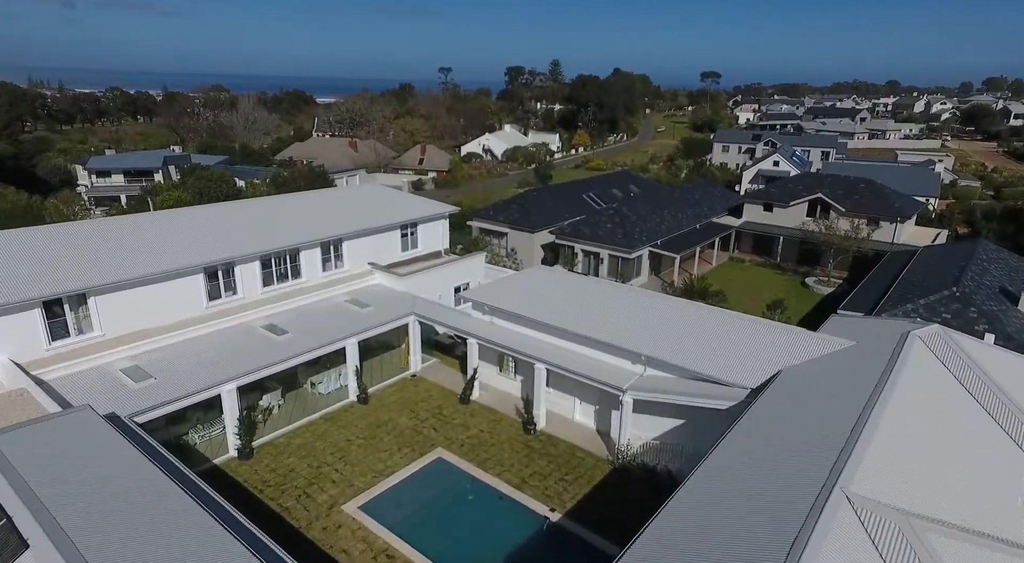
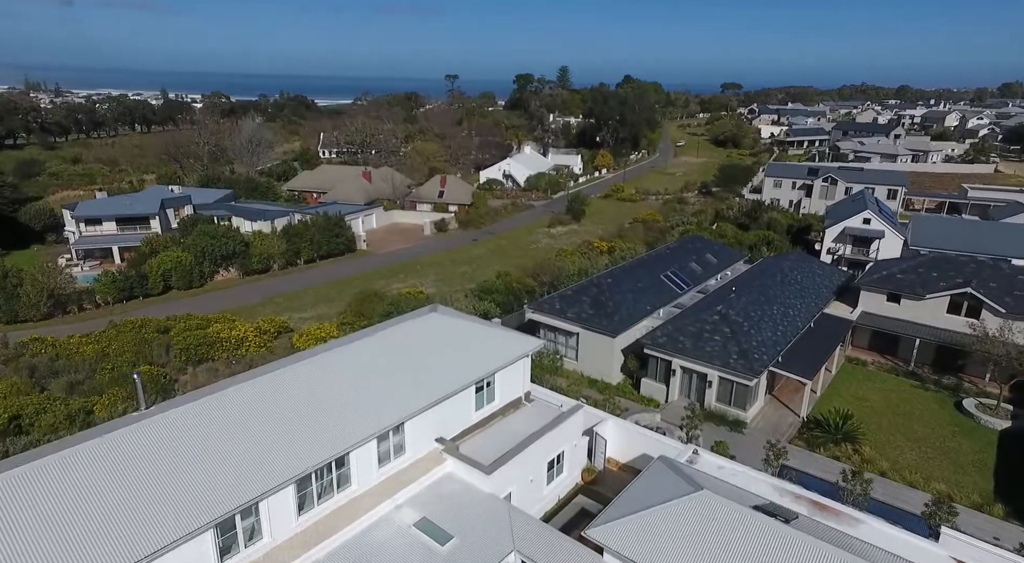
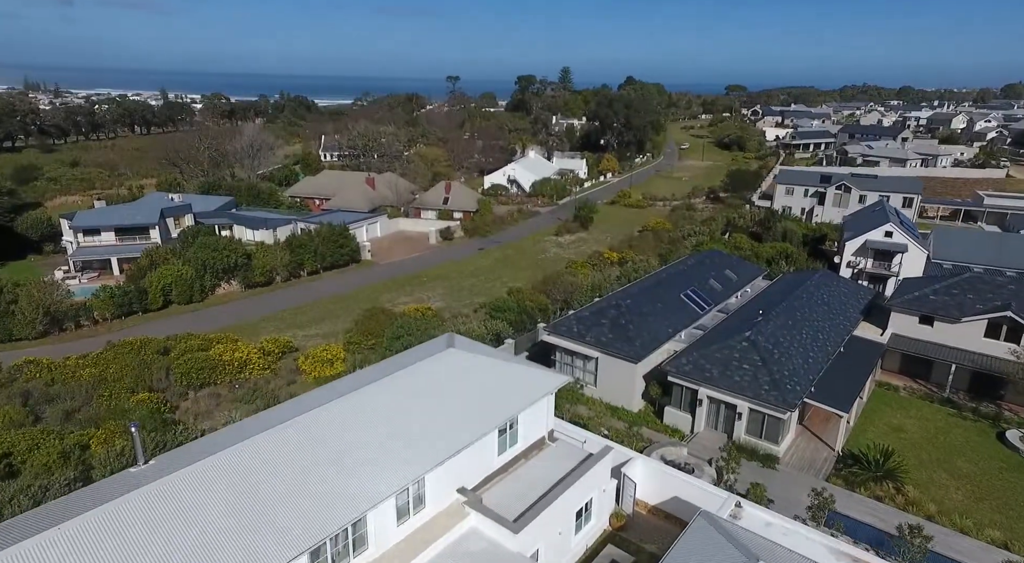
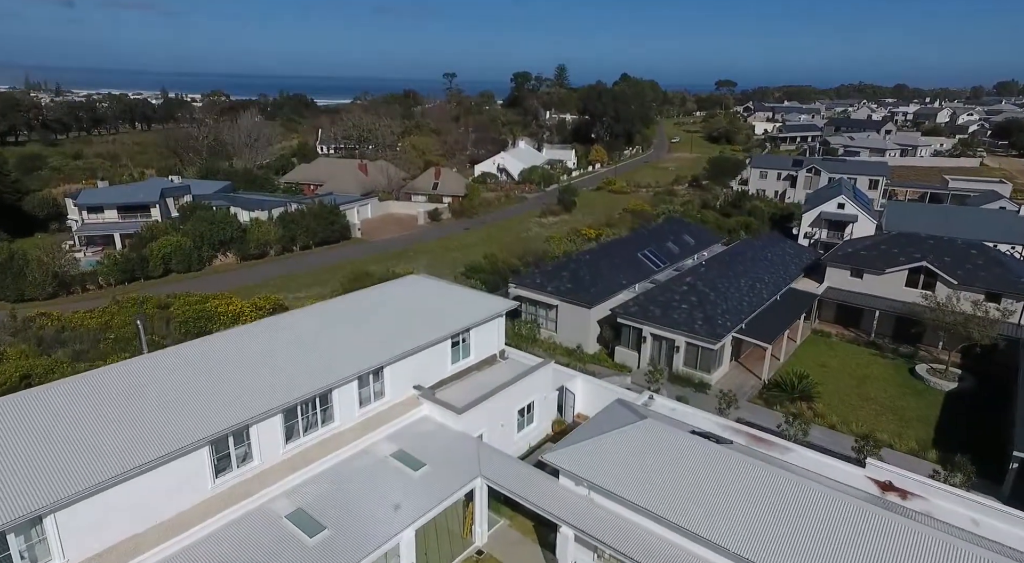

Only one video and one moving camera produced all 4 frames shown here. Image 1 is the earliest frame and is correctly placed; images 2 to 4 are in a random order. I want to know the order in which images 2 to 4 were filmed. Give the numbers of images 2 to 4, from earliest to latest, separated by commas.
4, 2, 3
